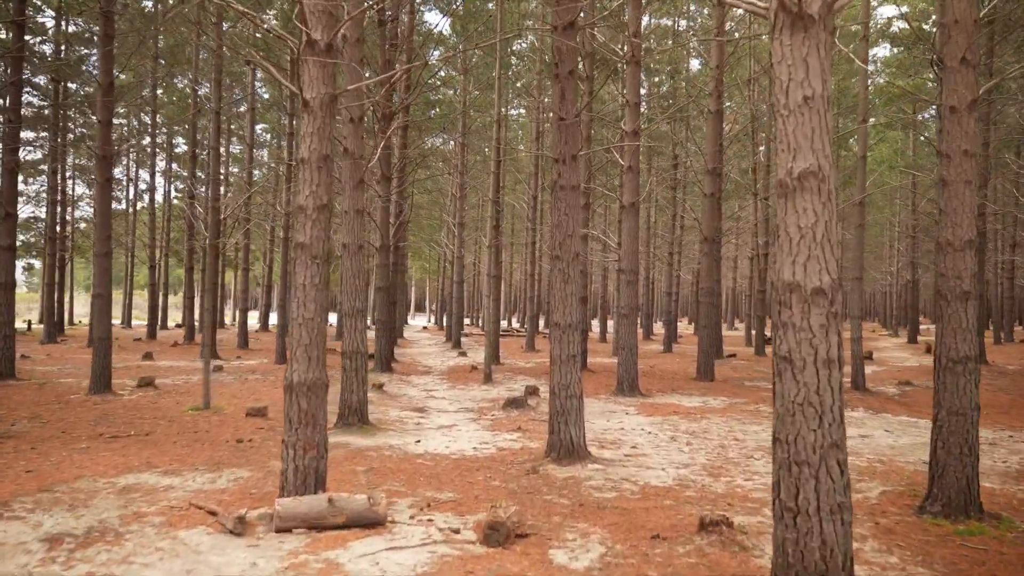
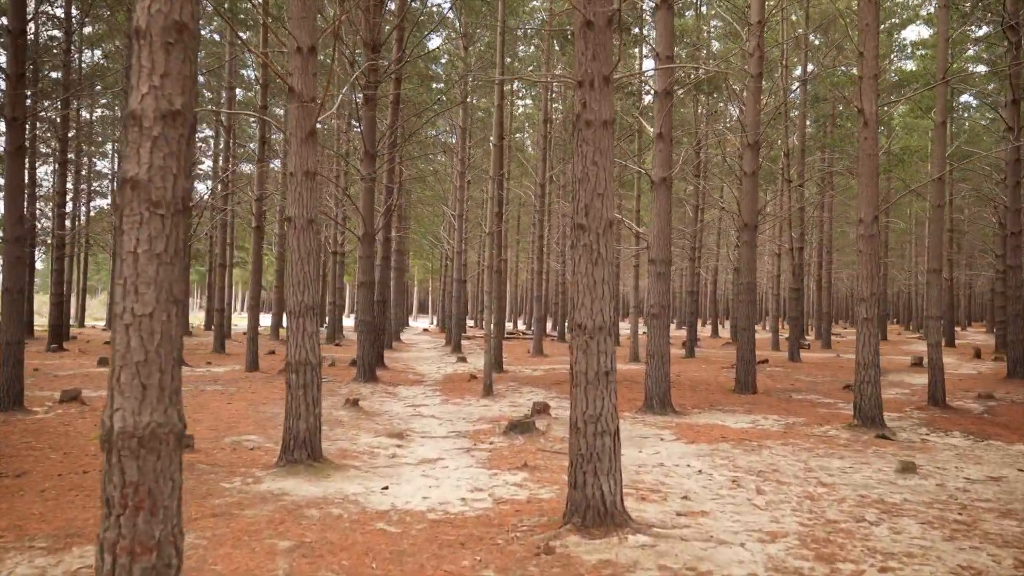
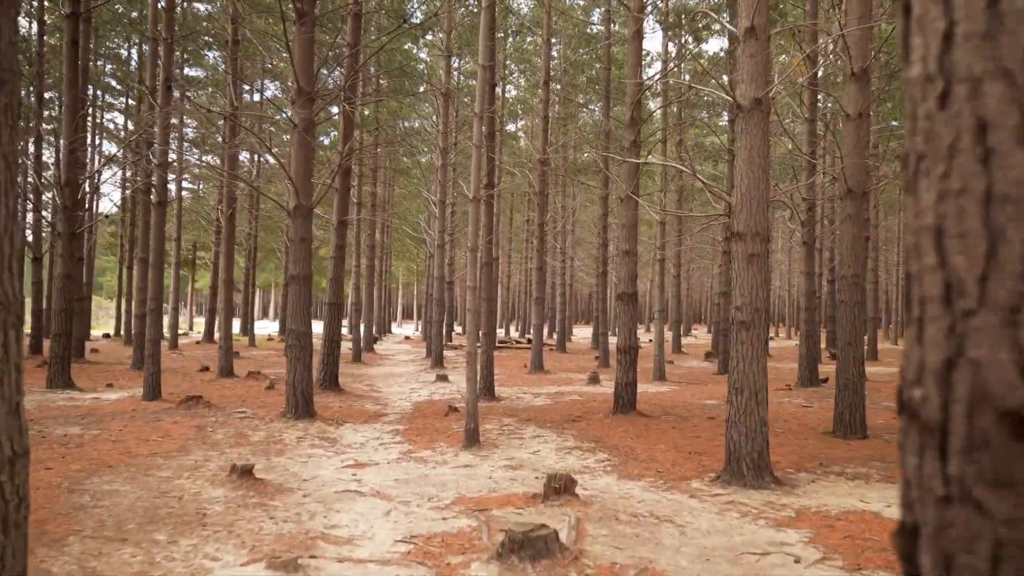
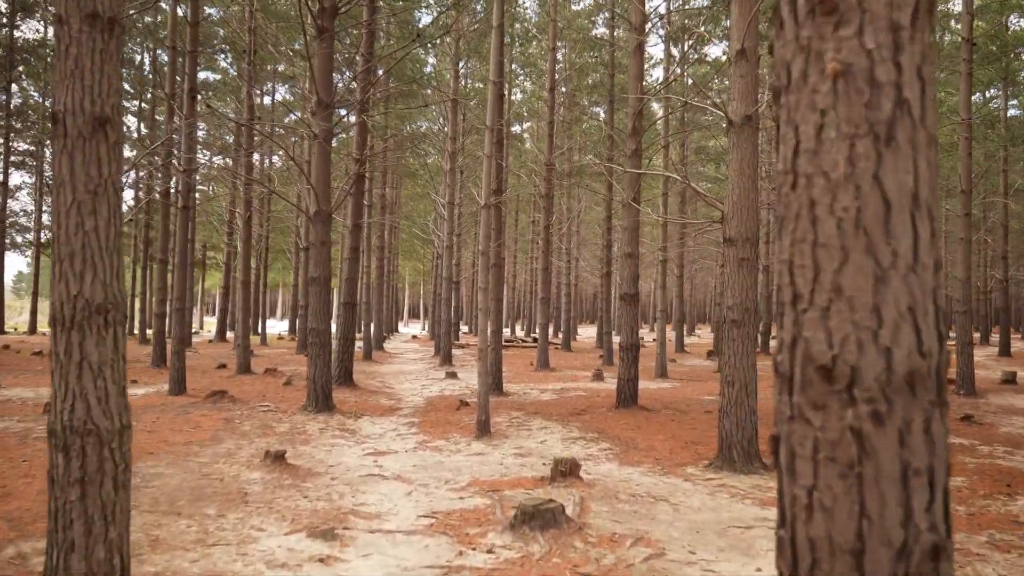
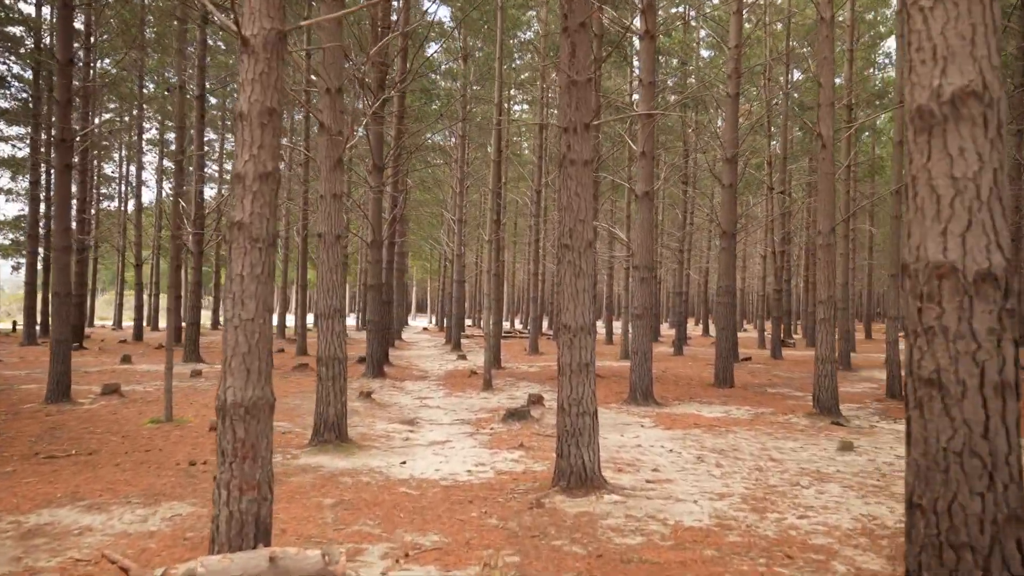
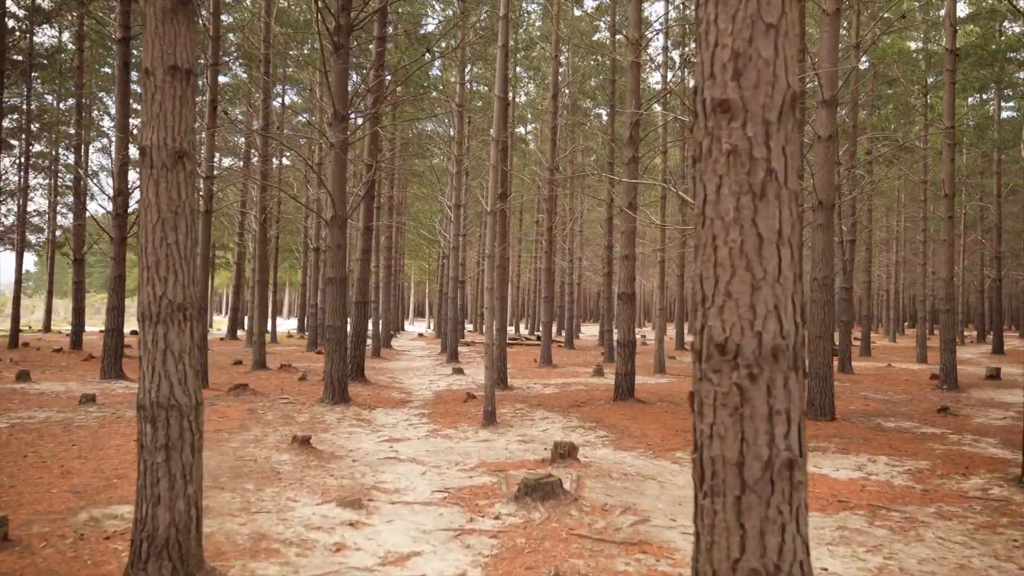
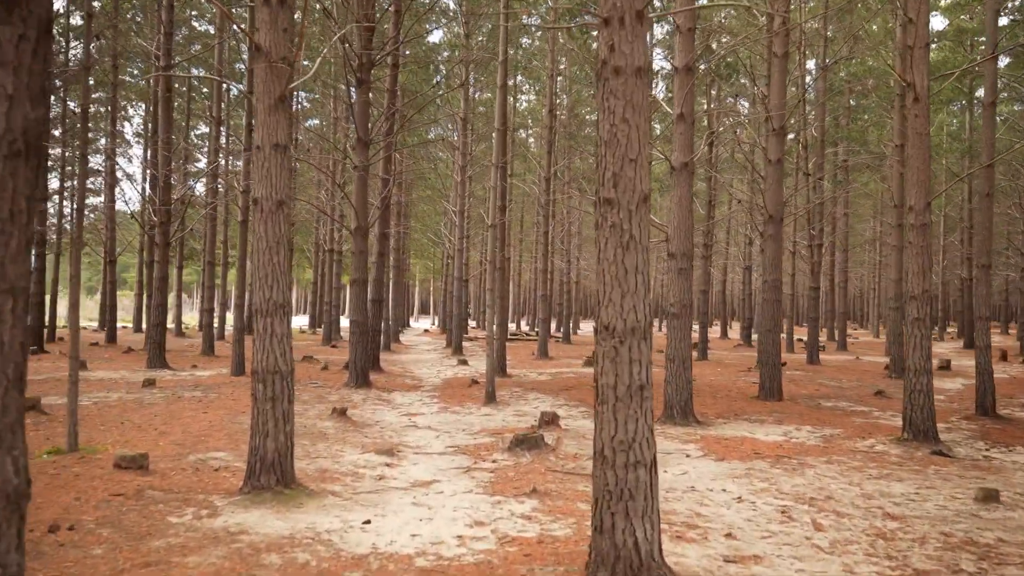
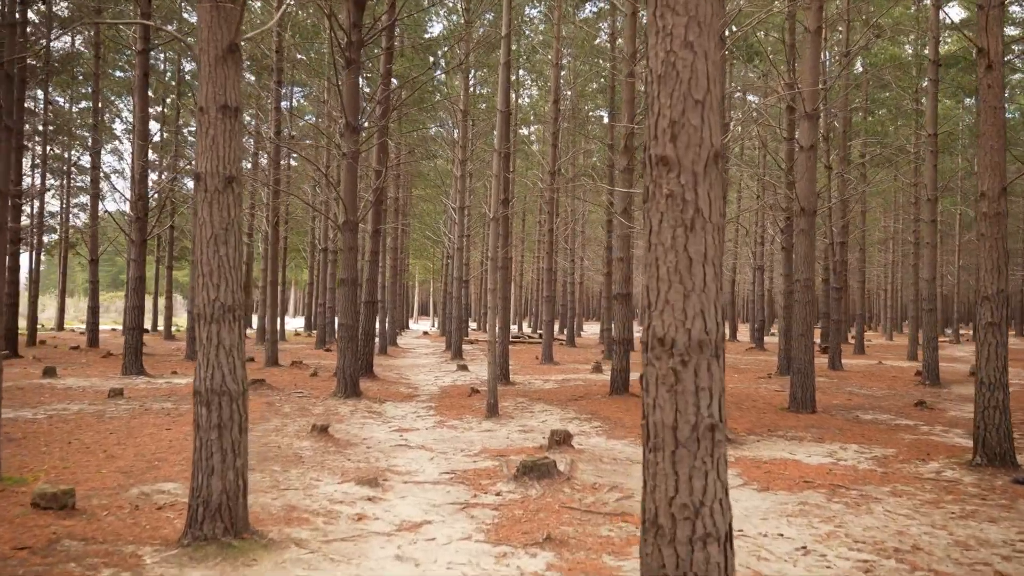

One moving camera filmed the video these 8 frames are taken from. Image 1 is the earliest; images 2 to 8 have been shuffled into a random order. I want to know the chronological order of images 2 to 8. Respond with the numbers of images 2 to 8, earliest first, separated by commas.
5, 2, 7, 8, 6, 4, 3
